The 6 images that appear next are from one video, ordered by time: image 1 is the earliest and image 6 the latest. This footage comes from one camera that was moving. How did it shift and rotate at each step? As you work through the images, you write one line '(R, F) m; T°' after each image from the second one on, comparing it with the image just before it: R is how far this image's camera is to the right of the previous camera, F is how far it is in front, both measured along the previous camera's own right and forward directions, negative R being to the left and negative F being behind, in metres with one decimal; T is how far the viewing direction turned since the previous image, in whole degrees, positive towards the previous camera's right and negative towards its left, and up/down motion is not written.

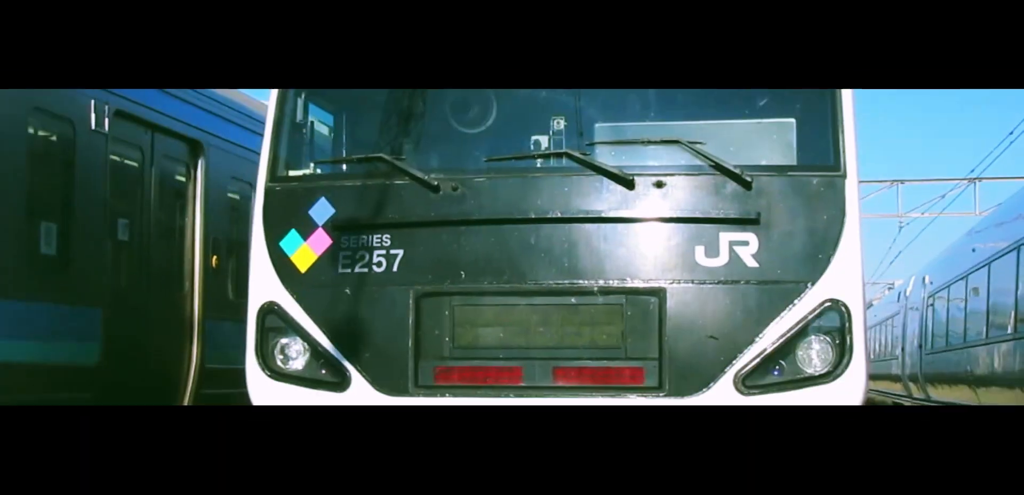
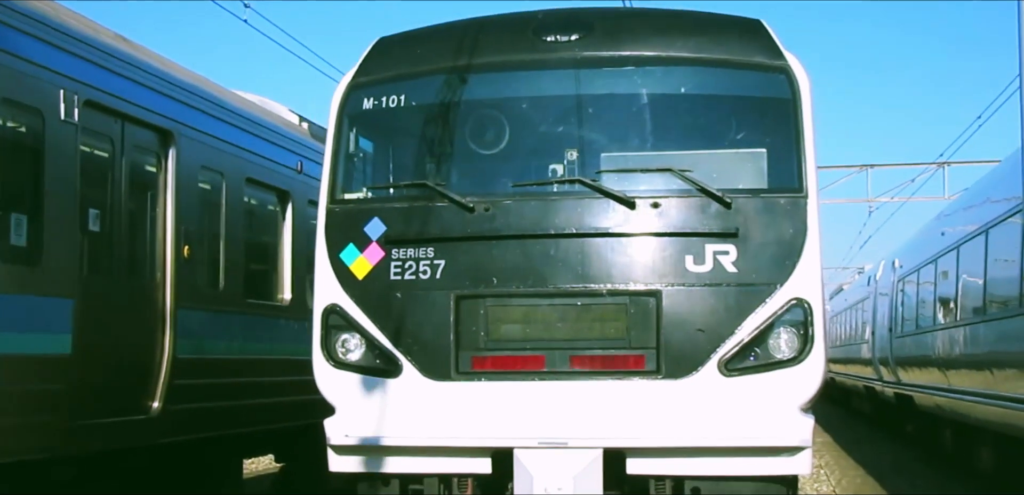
(-0.1, -0.6) m; +1°
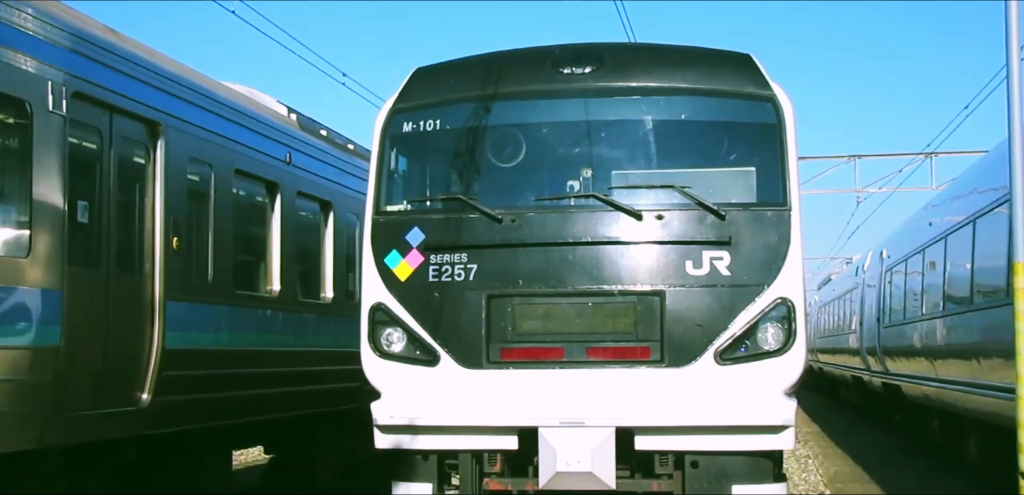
(-0.1, -0.5) m; +1°
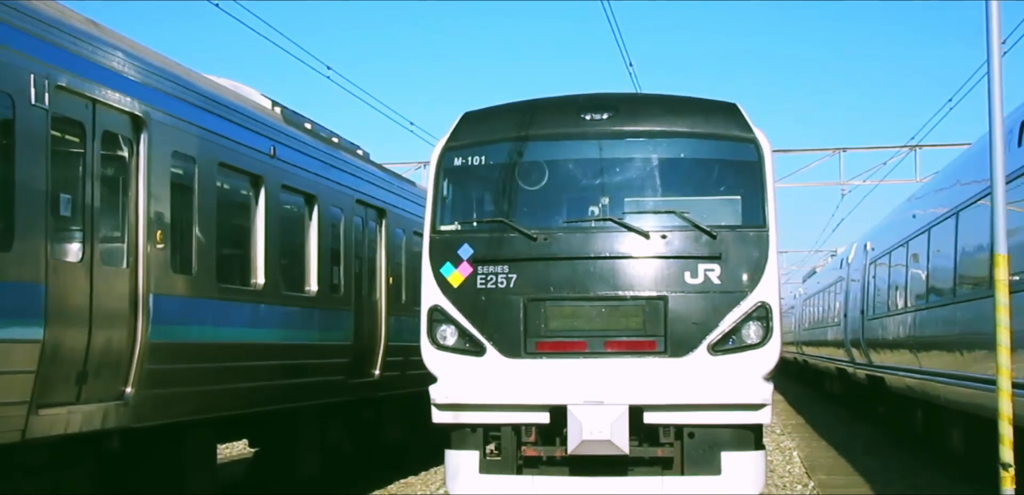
(-0.2, -0.9) m; +1°
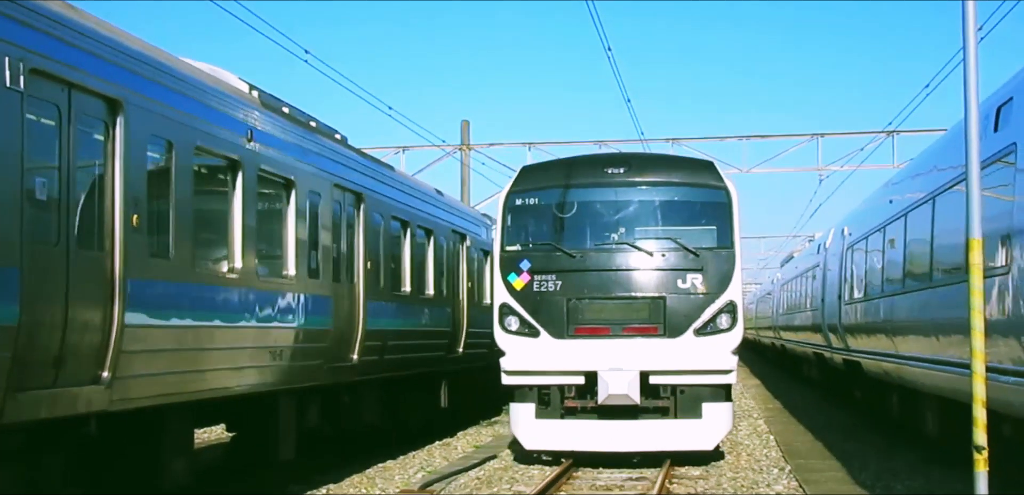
(-0.2, -0.9) m; +1°
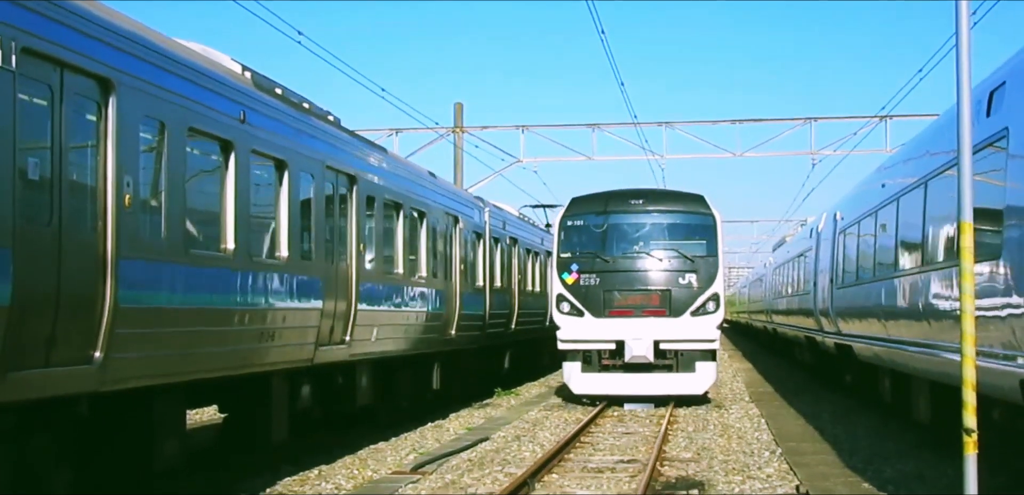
(0.0, 0.0) m; 0°
